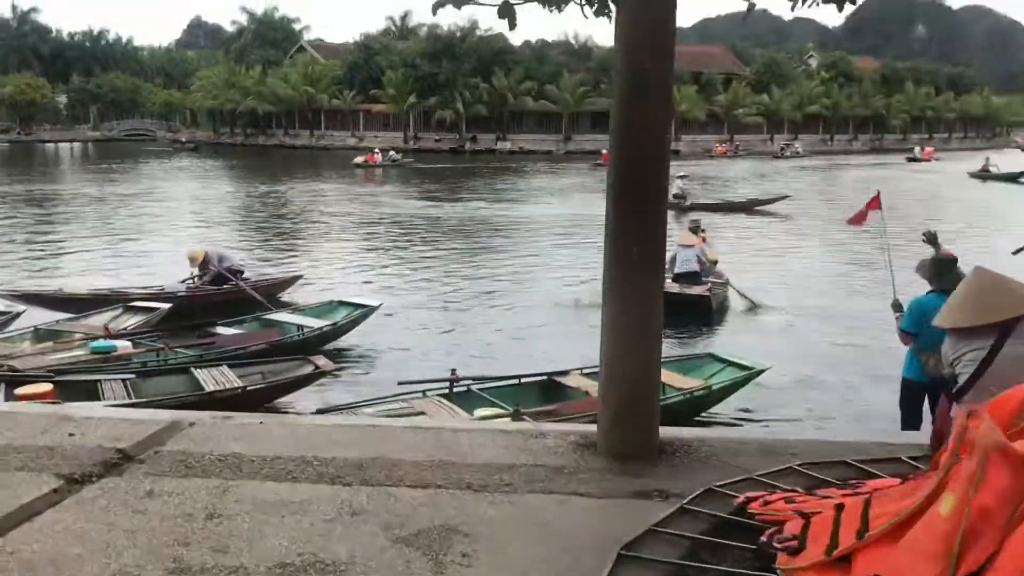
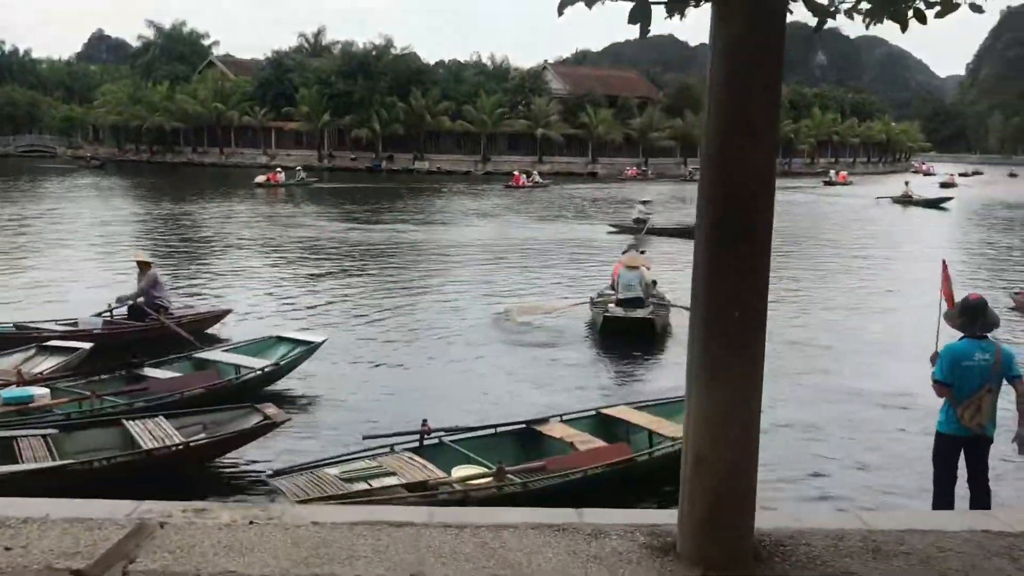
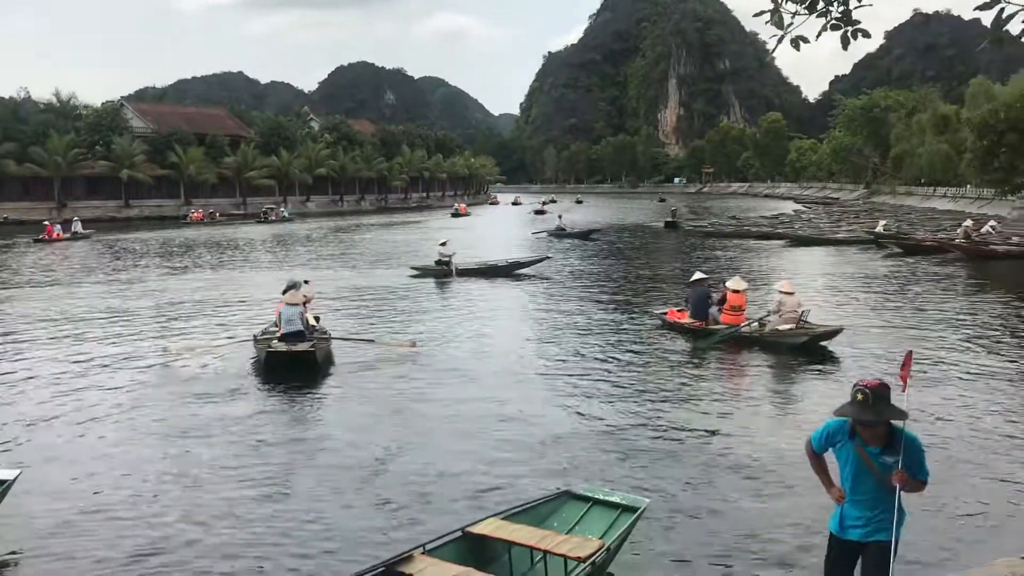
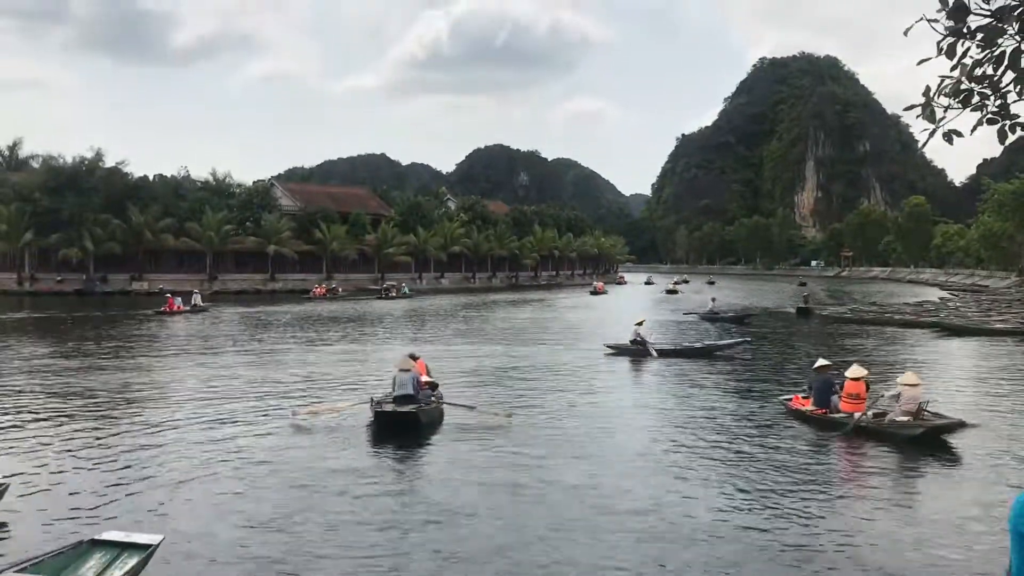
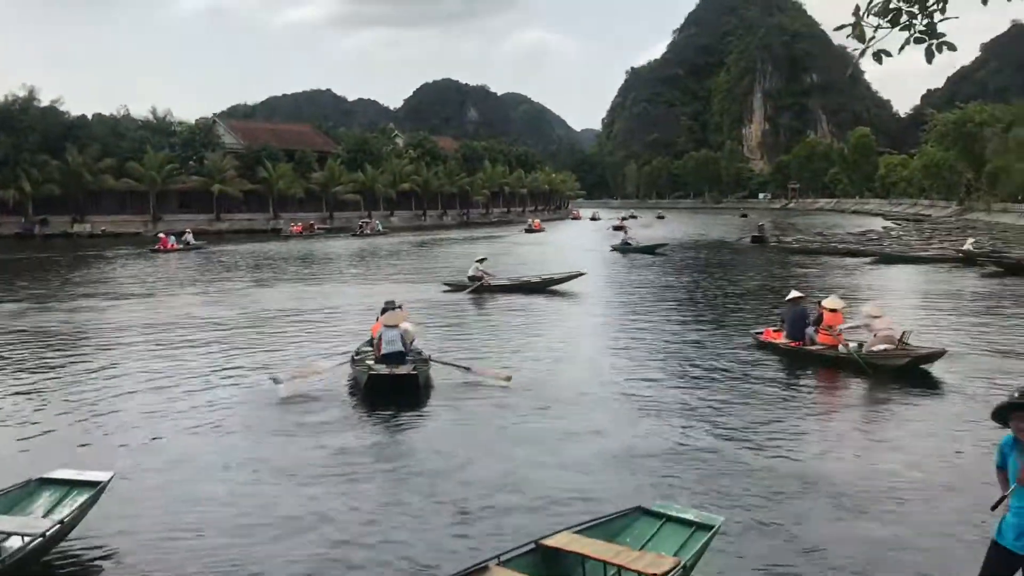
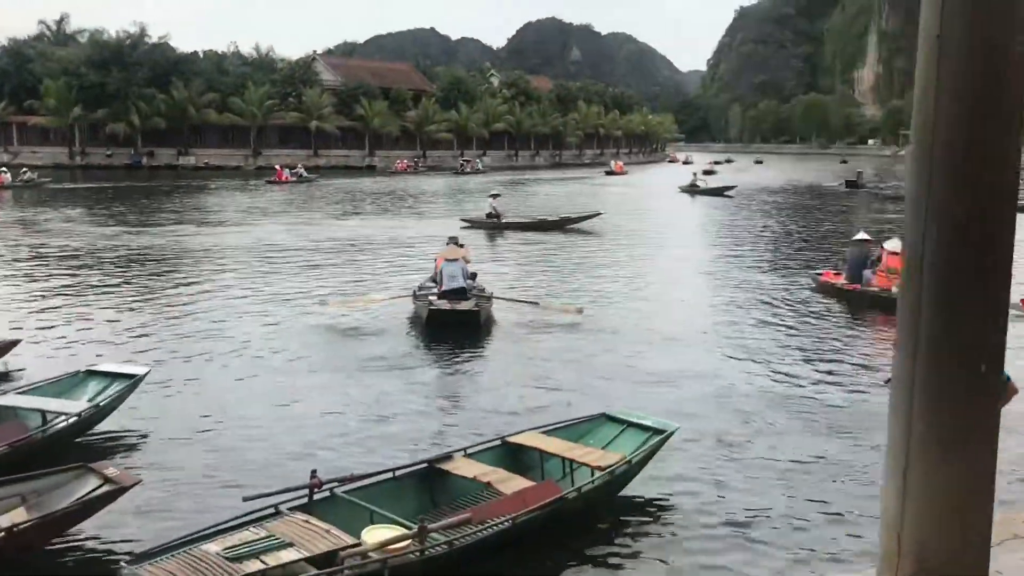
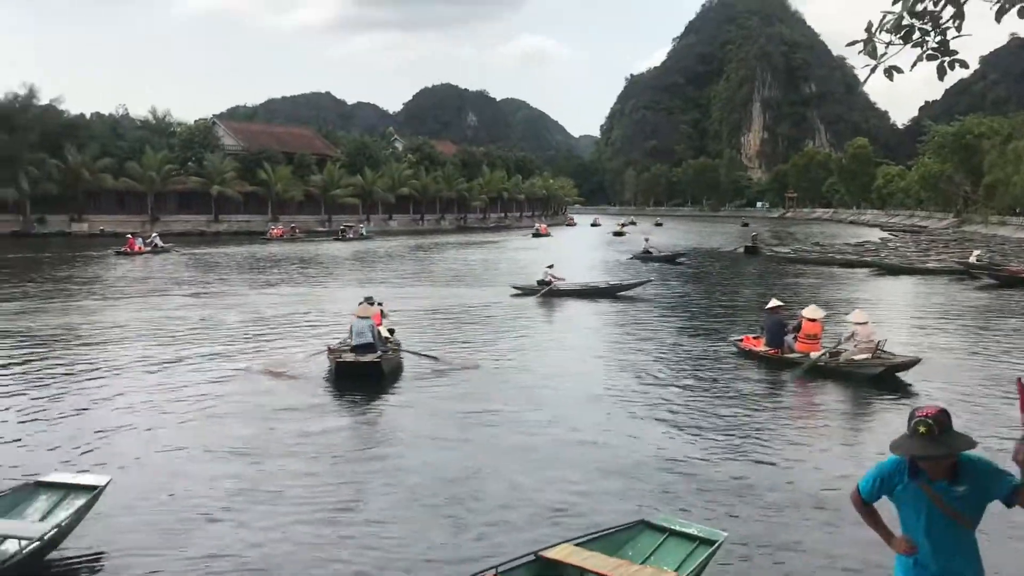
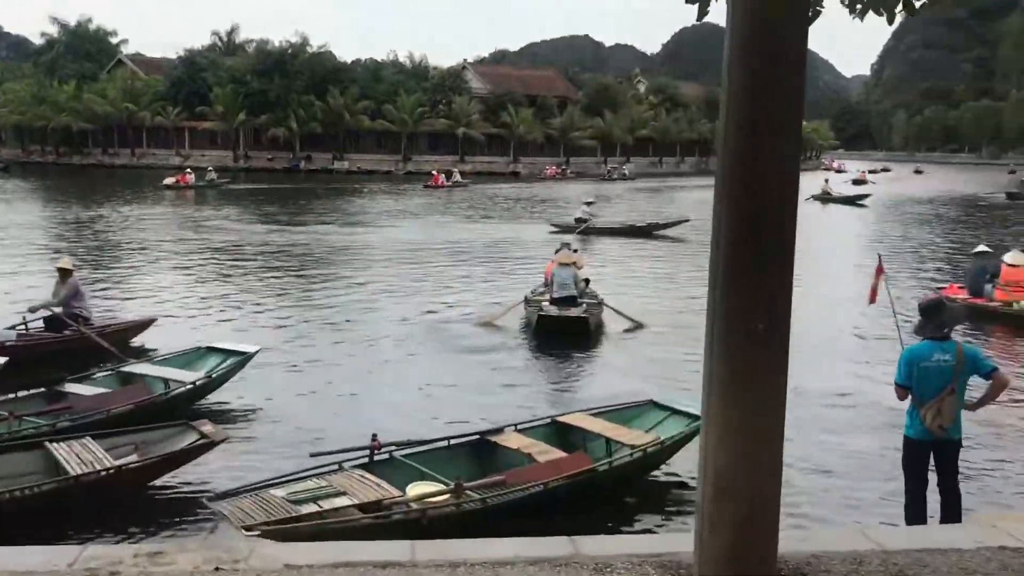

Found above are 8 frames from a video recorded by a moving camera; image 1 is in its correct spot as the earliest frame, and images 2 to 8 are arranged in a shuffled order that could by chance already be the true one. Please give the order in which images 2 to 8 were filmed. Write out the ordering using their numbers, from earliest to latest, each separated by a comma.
2, 8, 6, 5, 3, 7, 4
